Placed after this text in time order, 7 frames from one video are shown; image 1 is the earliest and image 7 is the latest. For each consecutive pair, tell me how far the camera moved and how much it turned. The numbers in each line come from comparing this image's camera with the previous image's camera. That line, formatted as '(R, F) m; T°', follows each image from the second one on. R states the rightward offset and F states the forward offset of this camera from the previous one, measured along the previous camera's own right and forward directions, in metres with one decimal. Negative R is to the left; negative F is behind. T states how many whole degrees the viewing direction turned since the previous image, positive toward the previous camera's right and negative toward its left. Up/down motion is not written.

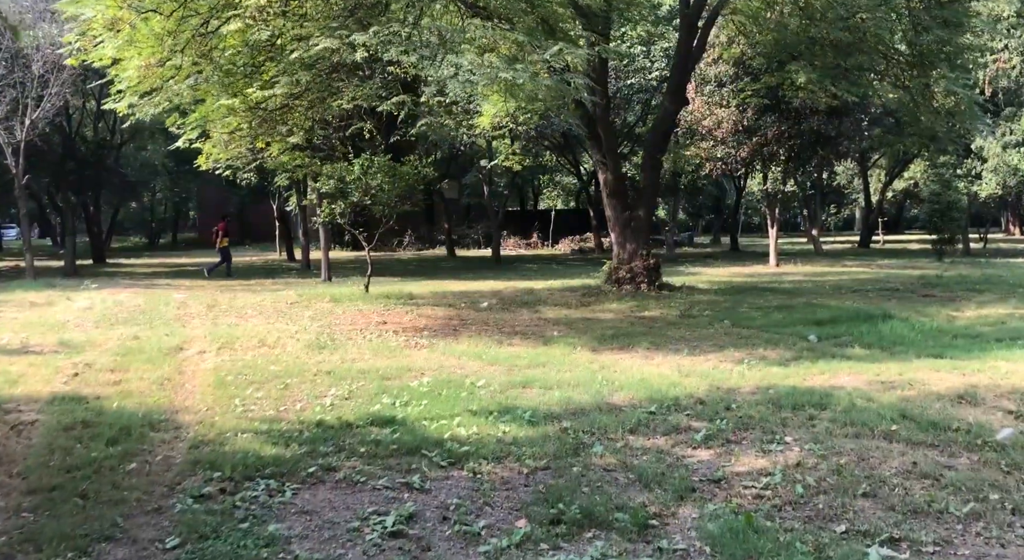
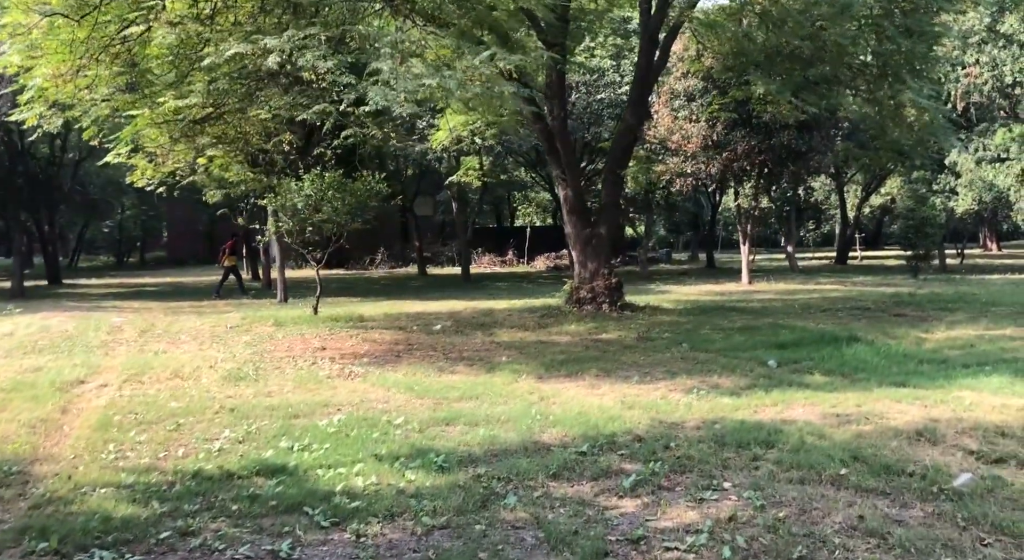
(+0.4, +0.7) m; +1°
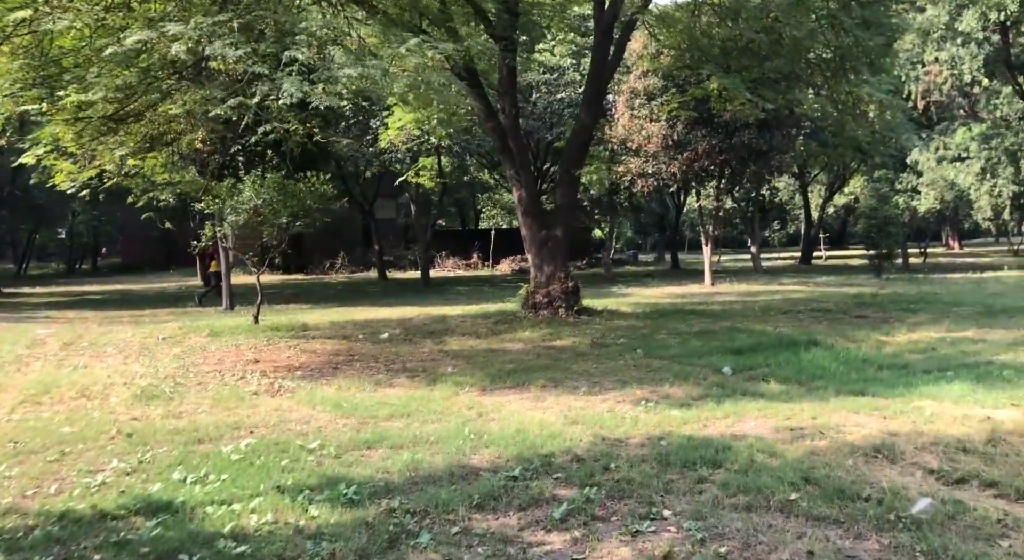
(+0.3, +0.6) m; +2°
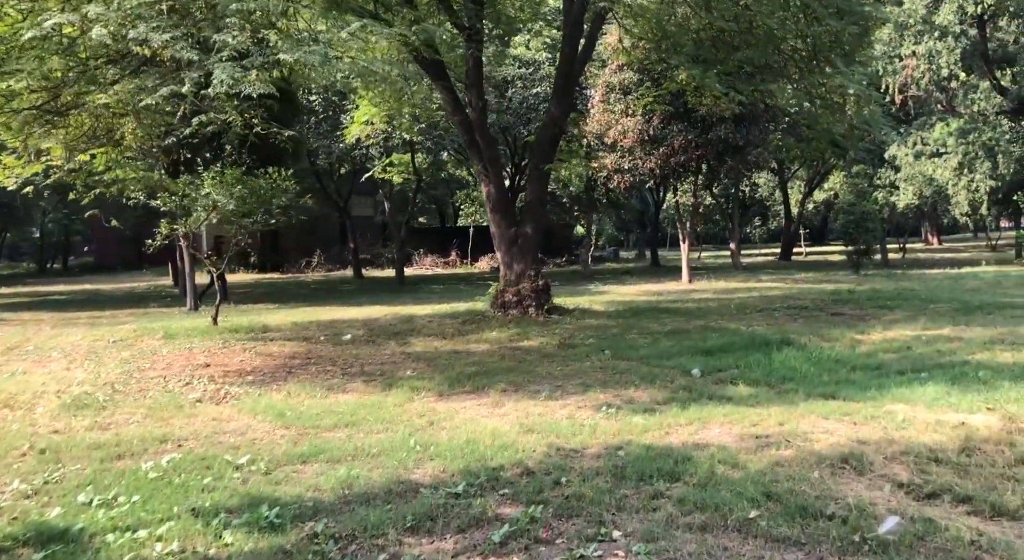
(+0.2, +0.4) m; +1°
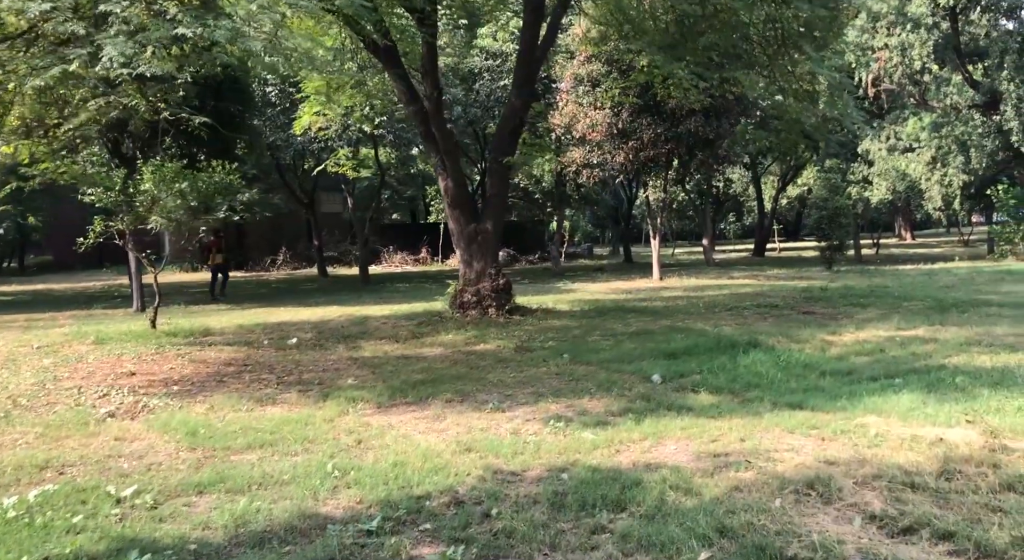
(+0.3, +0.8) m; +1°
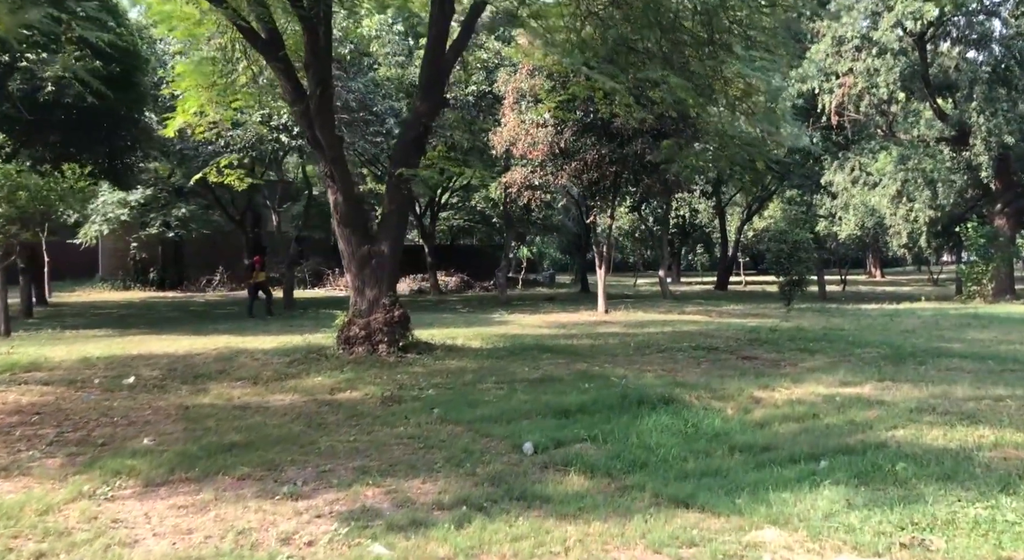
(+1.0, +2.2) m; +1°
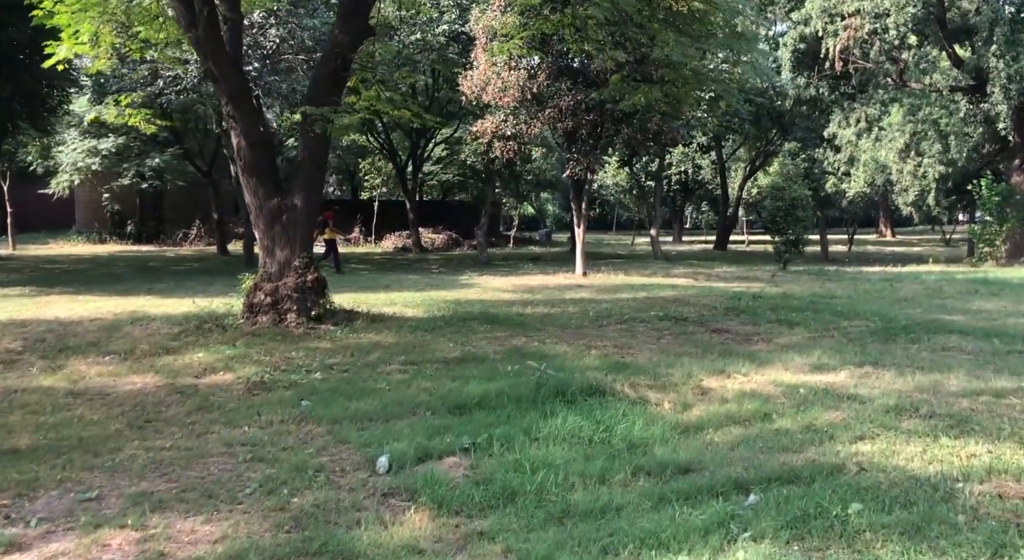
(+0.9, +2.0) m; -1°
